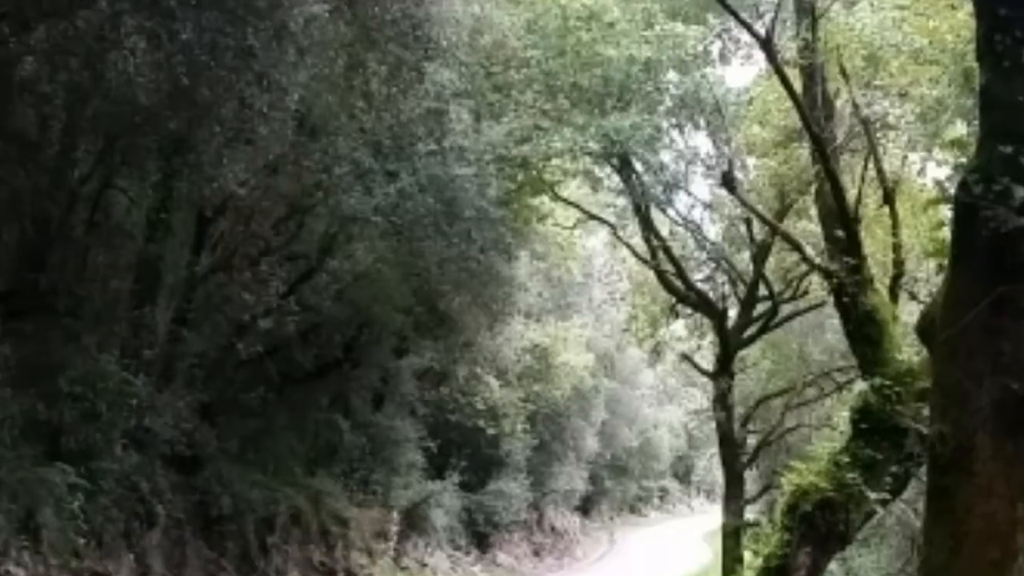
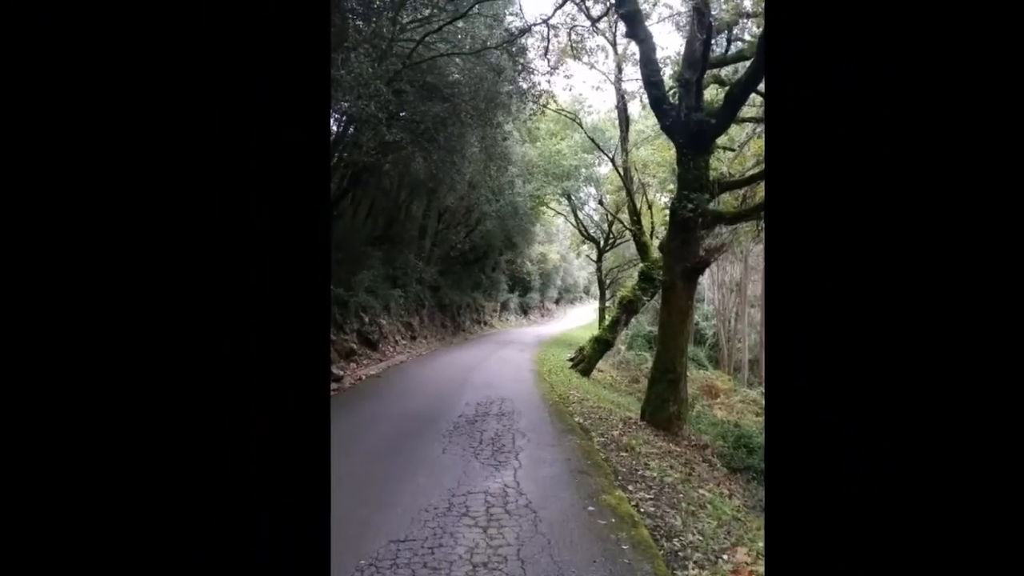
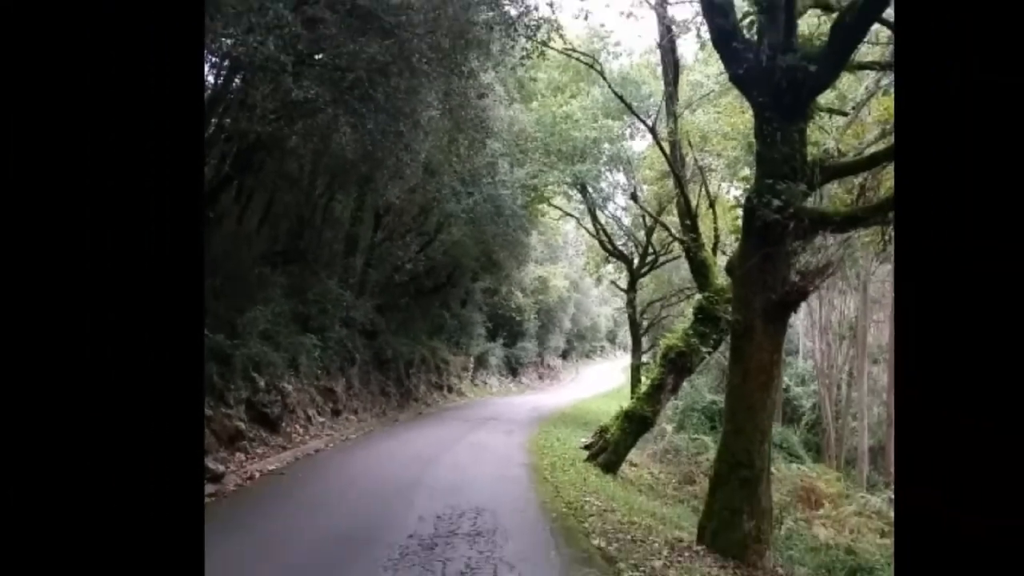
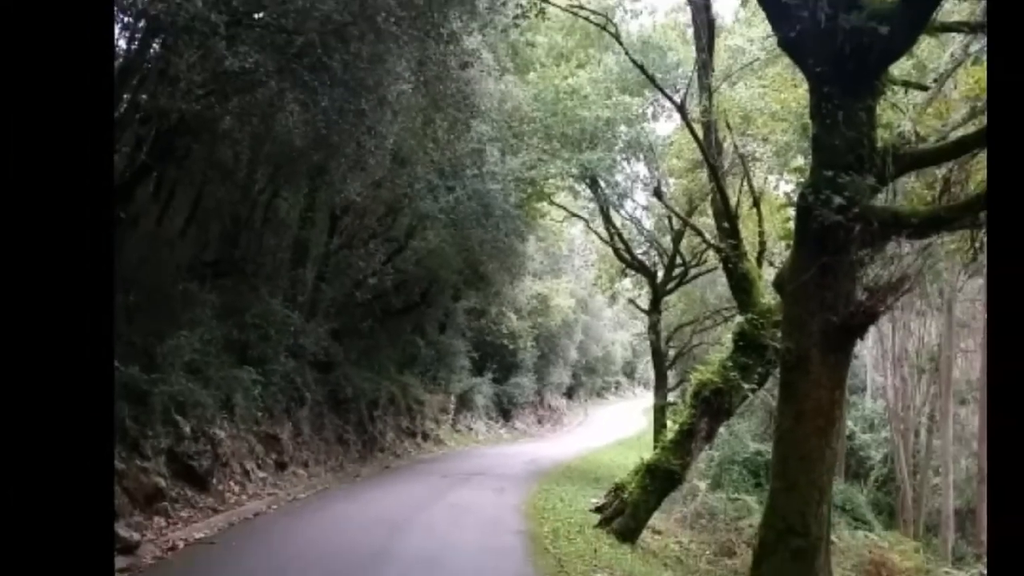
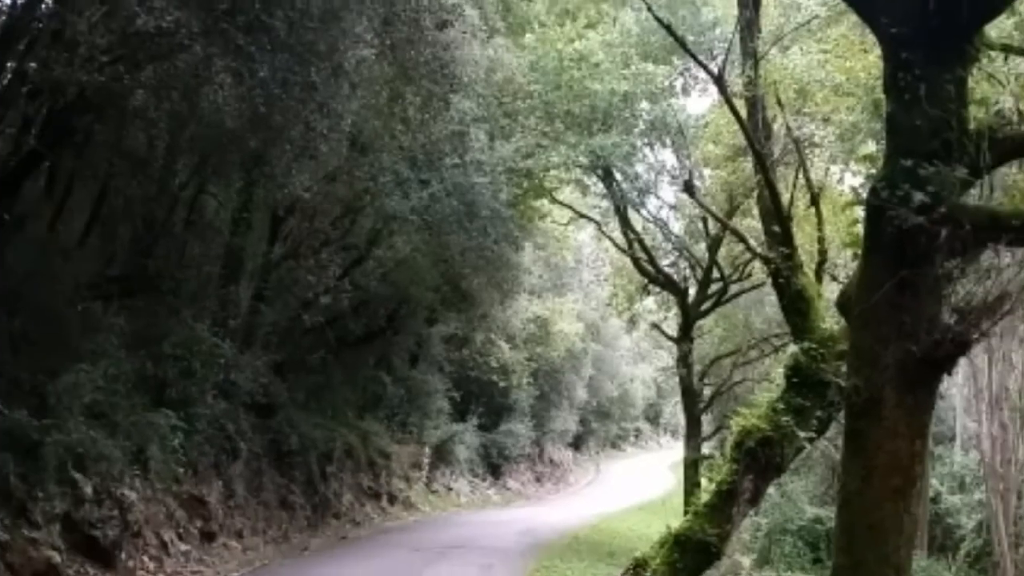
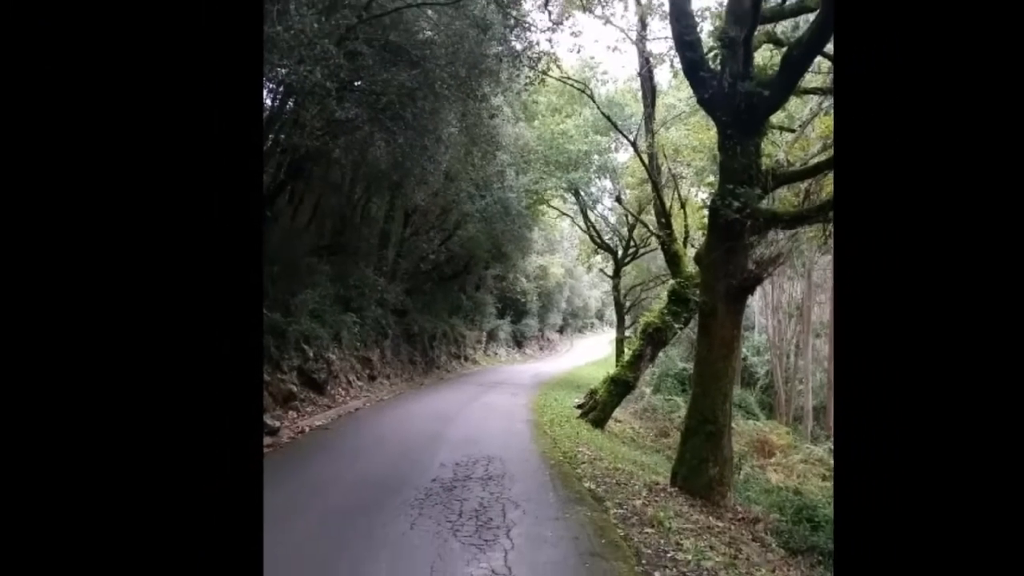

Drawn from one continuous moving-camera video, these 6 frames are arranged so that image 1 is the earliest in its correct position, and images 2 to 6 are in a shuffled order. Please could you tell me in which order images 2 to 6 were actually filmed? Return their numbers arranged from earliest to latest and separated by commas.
5, 4, 3, 6, 2
